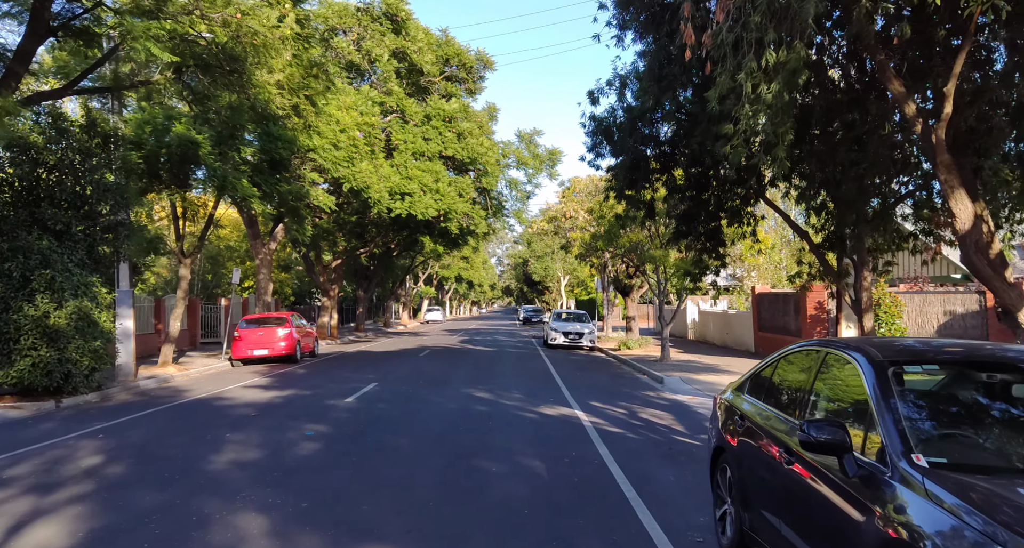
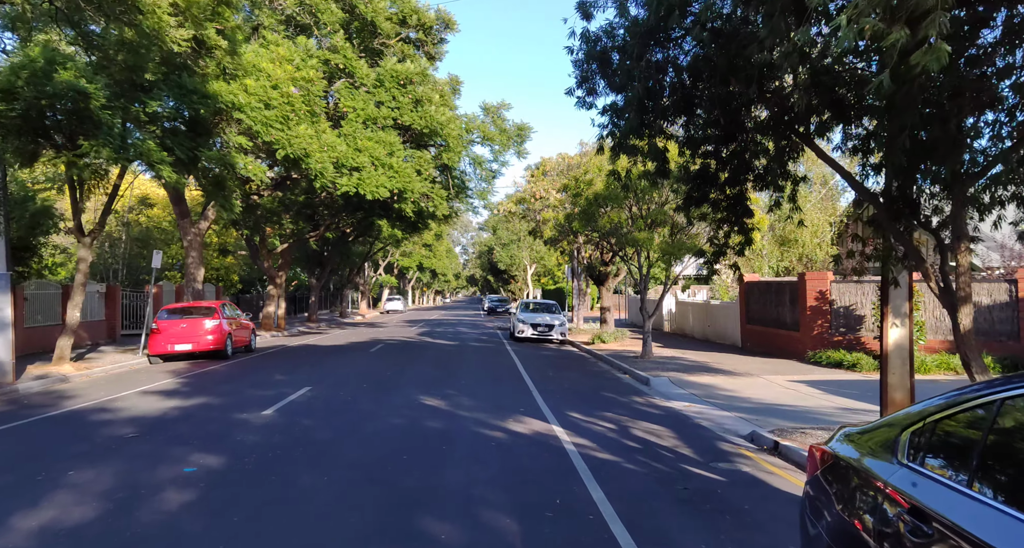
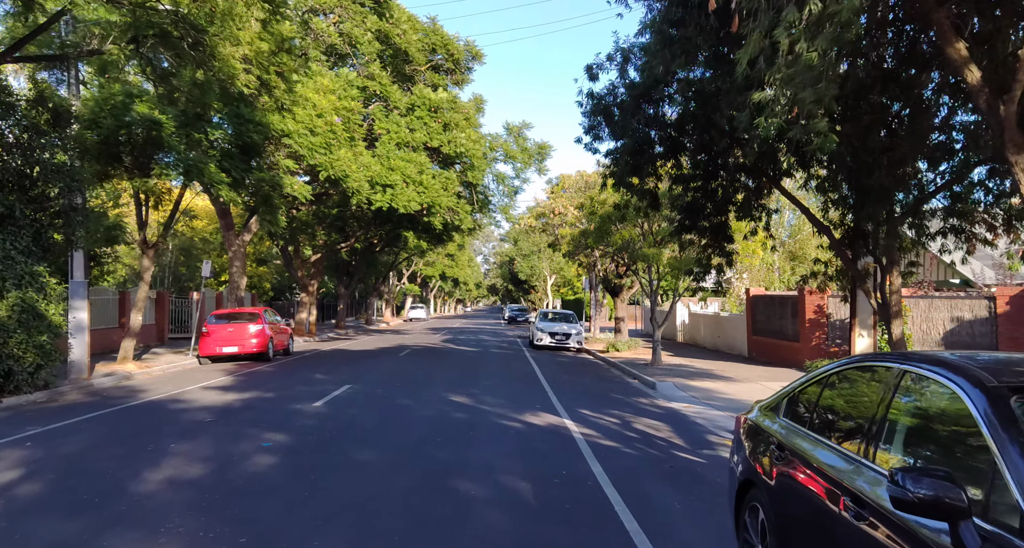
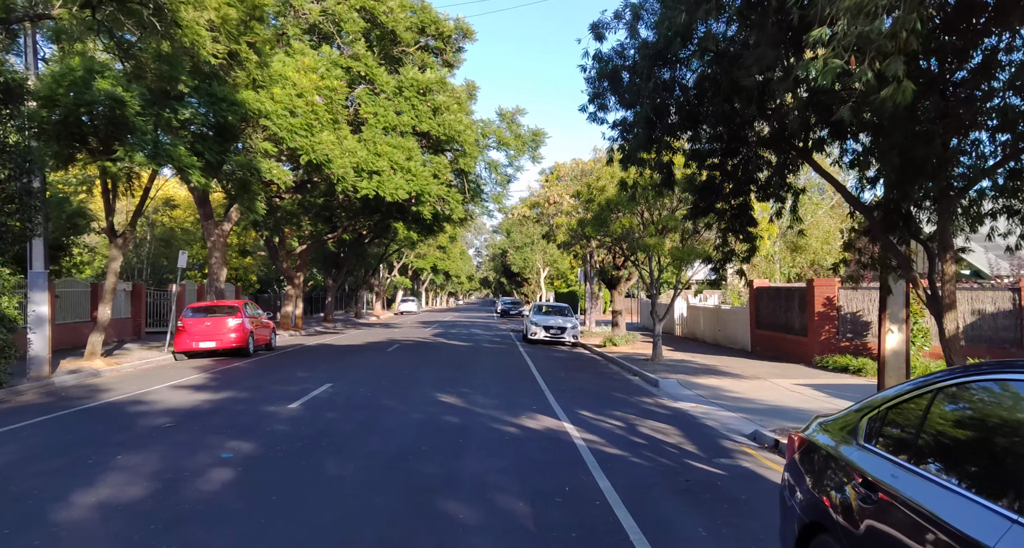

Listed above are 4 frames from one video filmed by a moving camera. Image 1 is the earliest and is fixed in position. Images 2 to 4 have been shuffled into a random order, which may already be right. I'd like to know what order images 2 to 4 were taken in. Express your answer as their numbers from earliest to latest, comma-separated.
3, 4, 2
